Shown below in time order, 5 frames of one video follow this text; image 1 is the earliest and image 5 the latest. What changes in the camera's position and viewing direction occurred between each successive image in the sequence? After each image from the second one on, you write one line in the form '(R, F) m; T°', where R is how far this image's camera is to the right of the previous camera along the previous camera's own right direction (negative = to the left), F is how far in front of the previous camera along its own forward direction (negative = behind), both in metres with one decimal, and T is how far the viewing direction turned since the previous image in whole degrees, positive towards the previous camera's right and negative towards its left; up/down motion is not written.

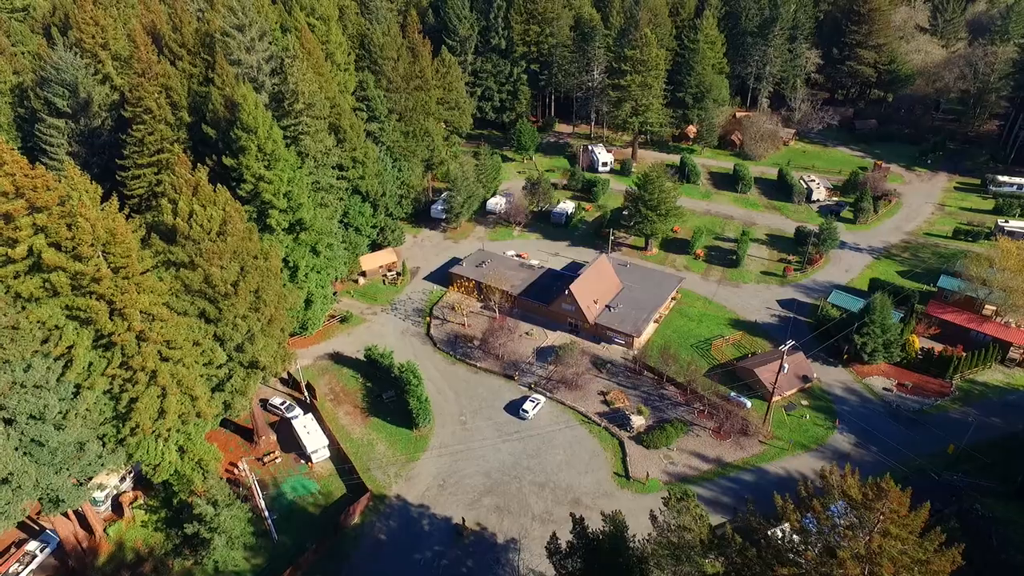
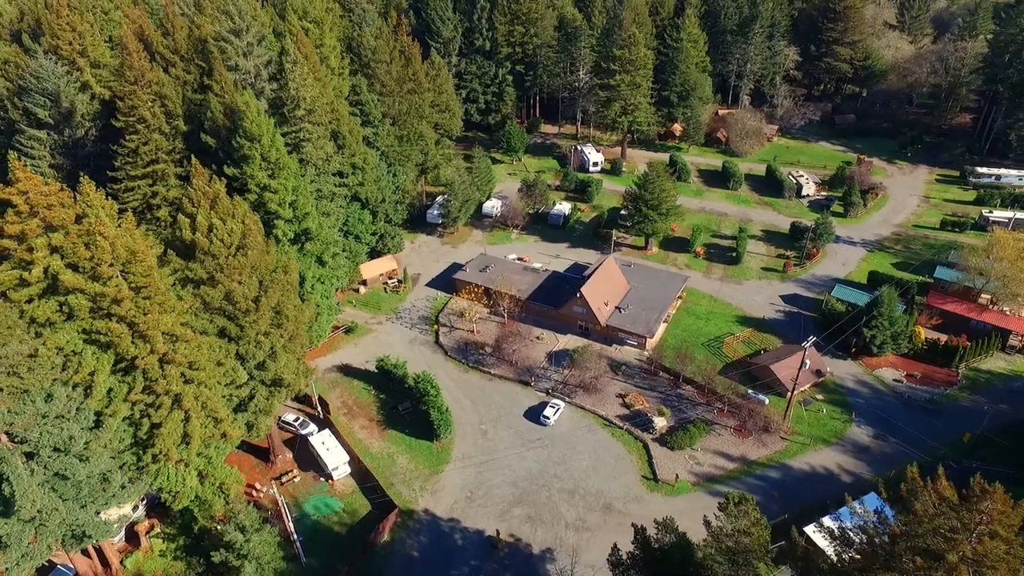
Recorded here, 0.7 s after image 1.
(-3.0, +0.6) m; +3°
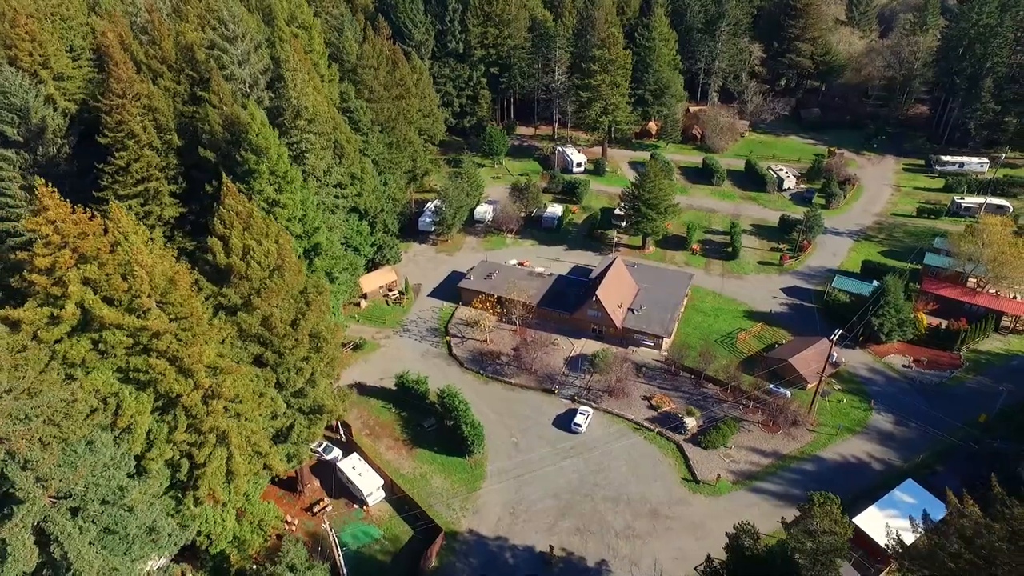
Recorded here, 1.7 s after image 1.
(-4.5, +1.0) m; +5°
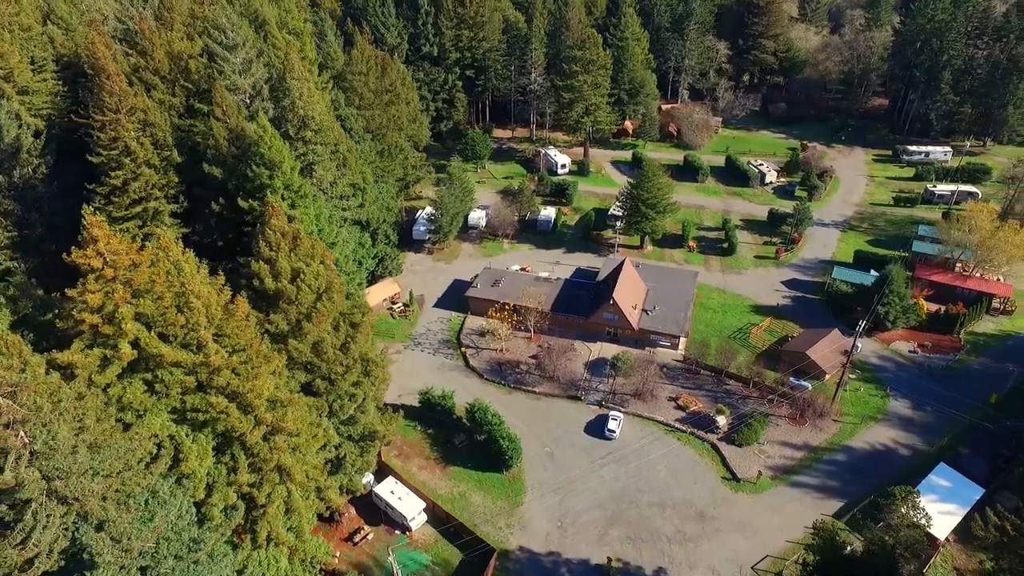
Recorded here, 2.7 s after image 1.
(-4.5, +1.0) m; +4°
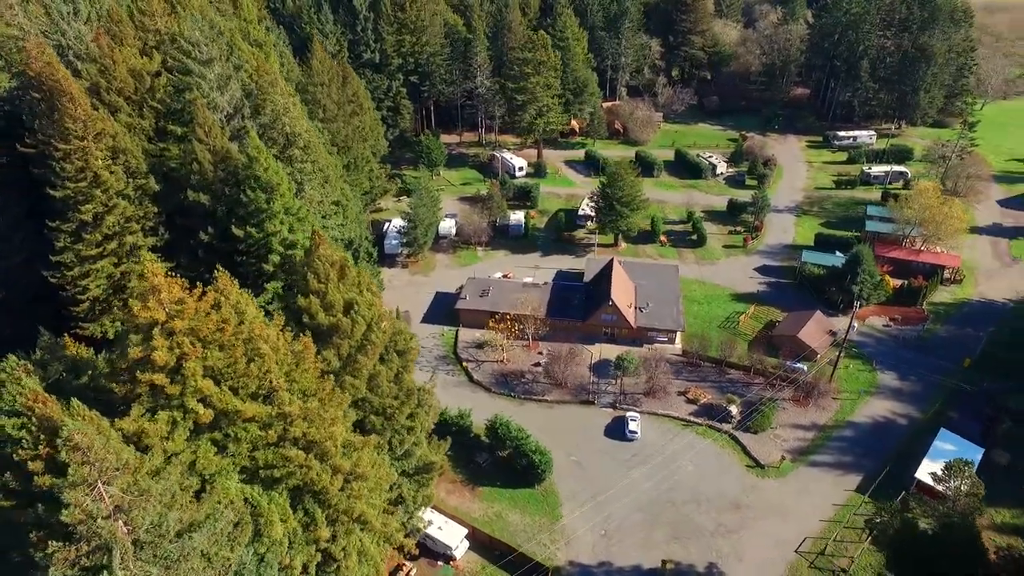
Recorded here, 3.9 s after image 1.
(-5.3, +1.2) m; +7°
